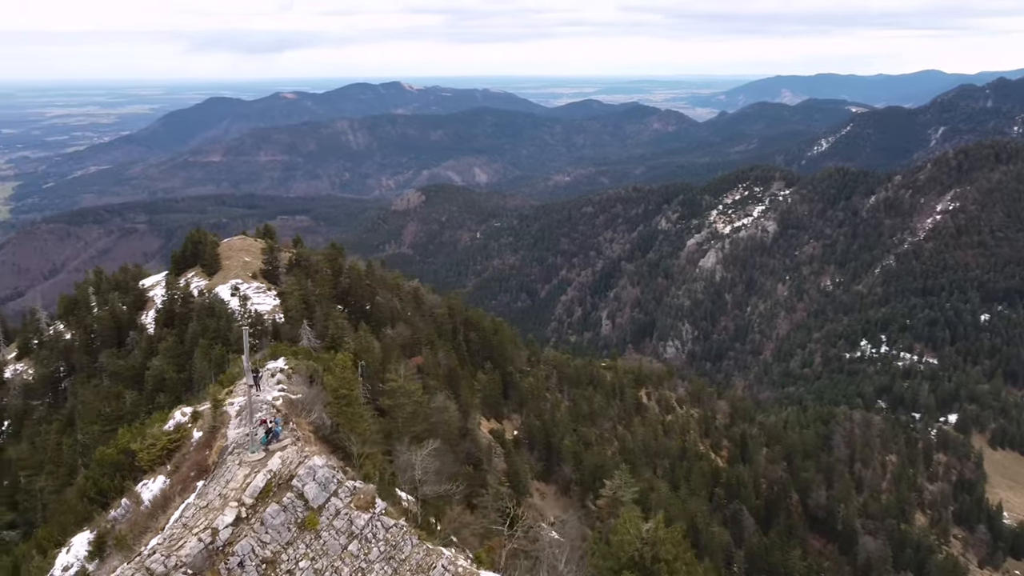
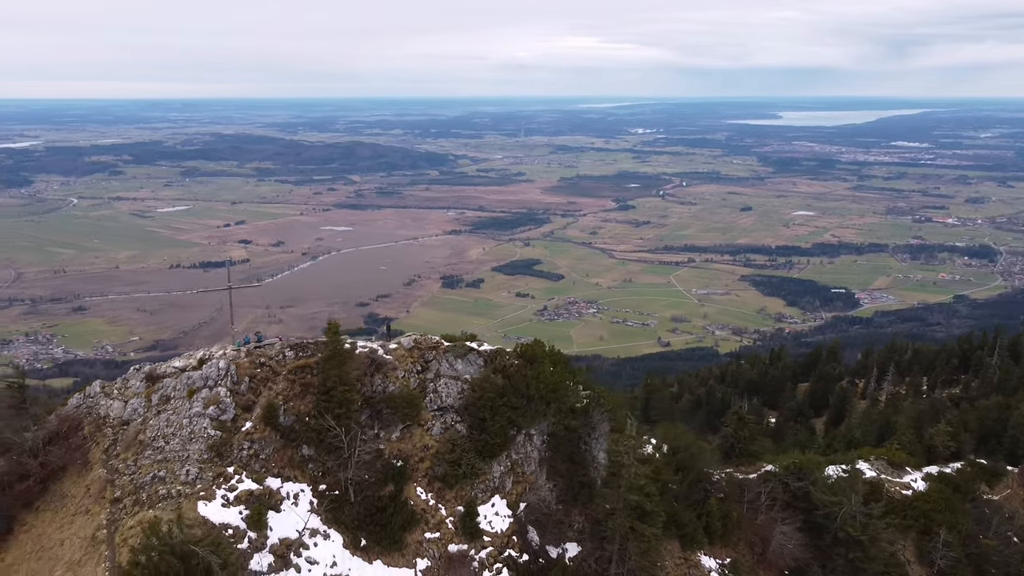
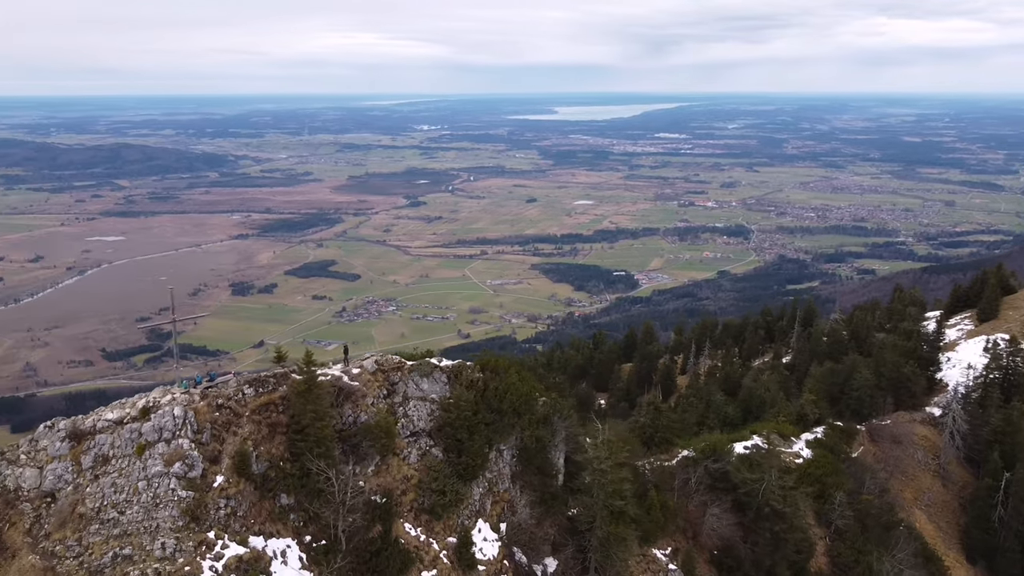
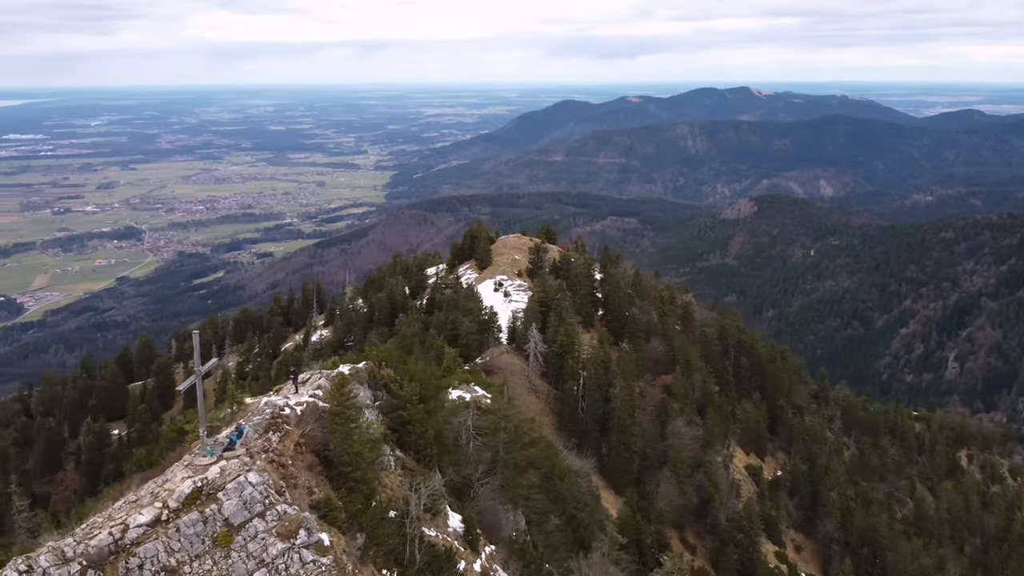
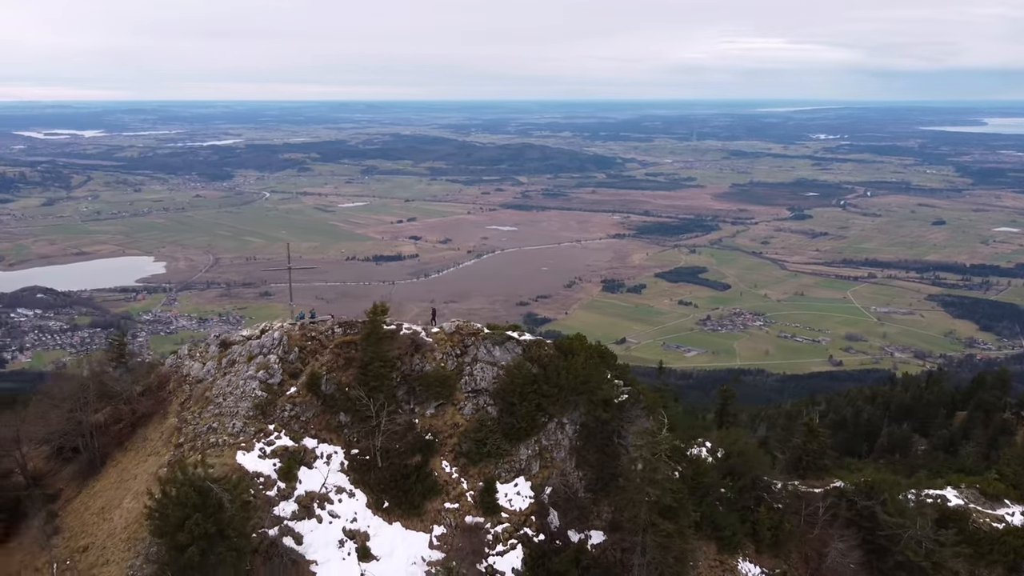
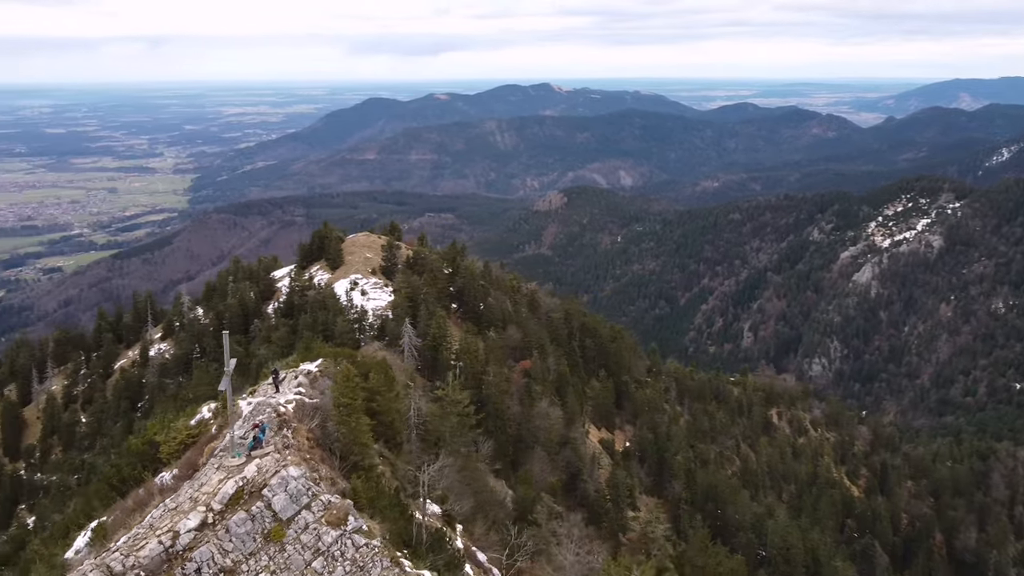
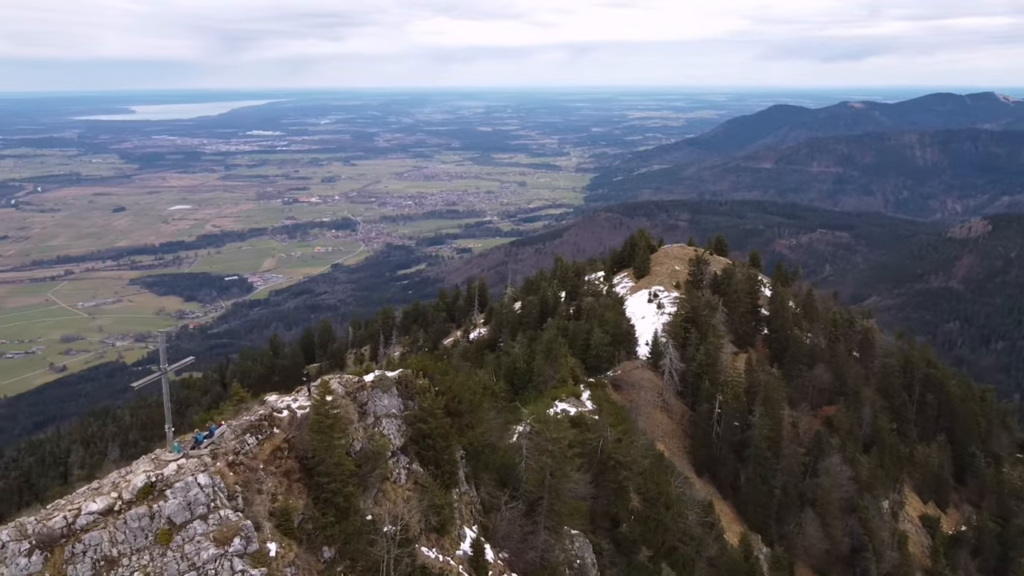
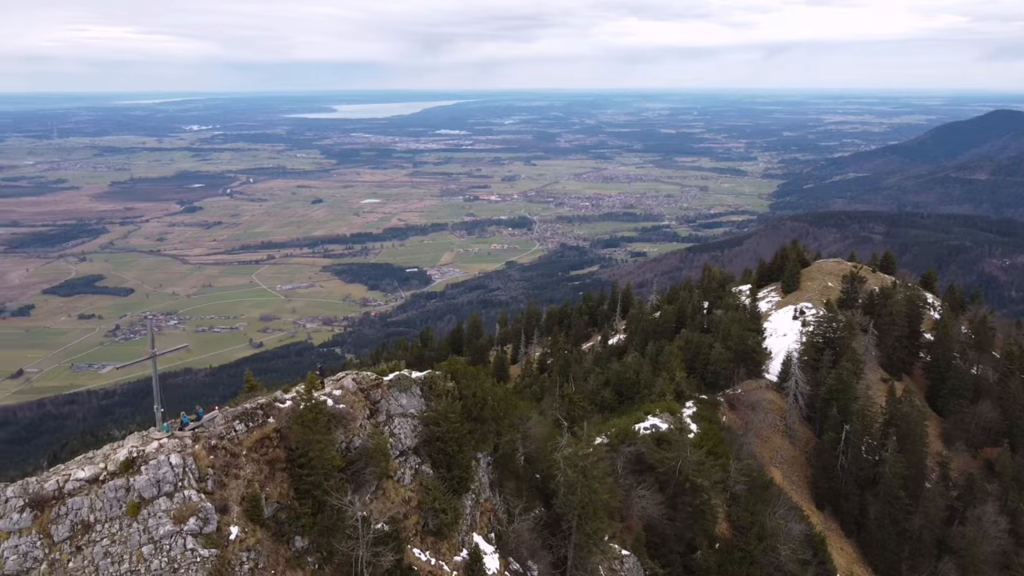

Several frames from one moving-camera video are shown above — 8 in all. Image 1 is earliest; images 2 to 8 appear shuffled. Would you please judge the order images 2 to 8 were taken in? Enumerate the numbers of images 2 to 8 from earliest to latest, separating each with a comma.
6, 4, 7, 8, 3, 2, 5
